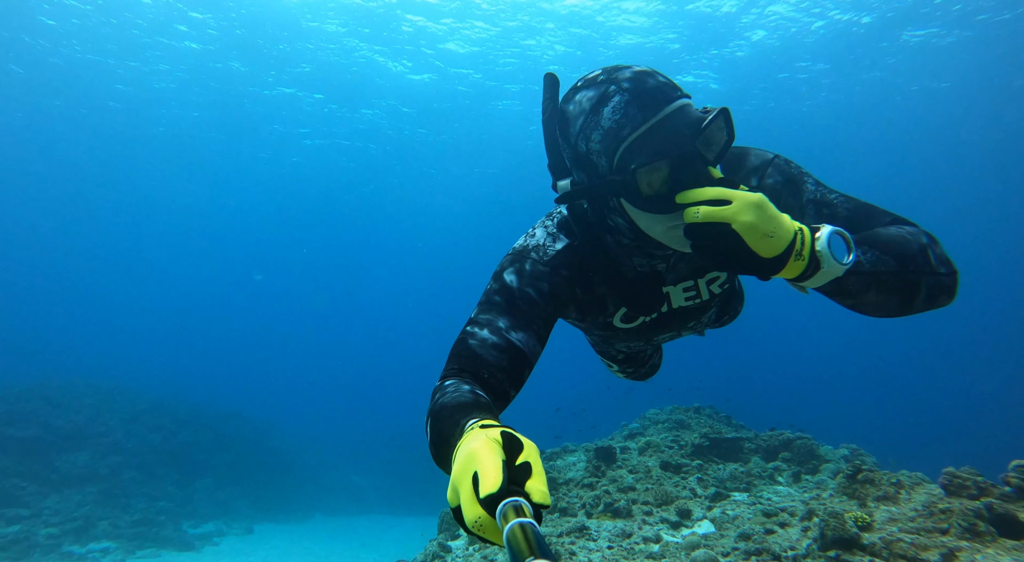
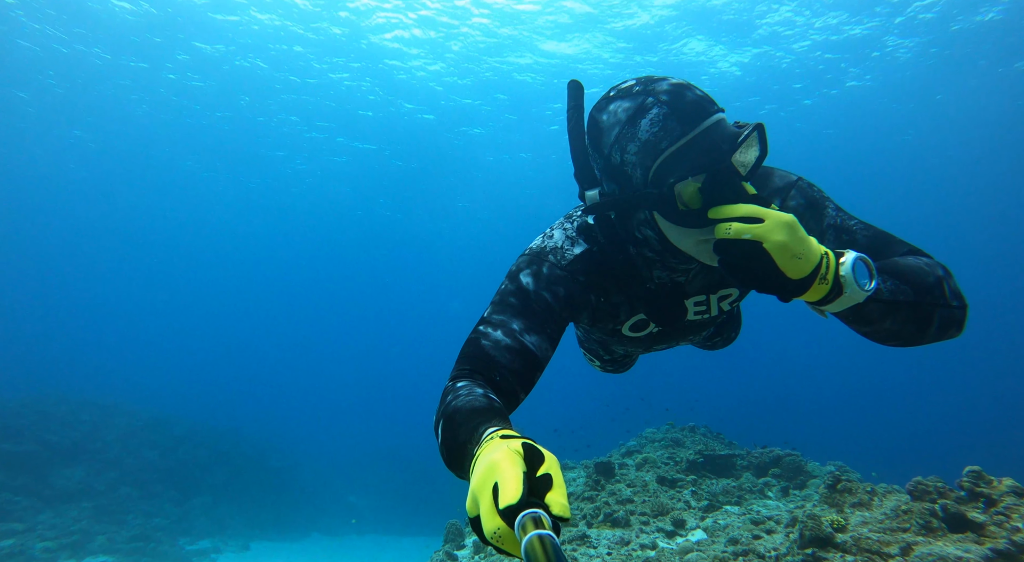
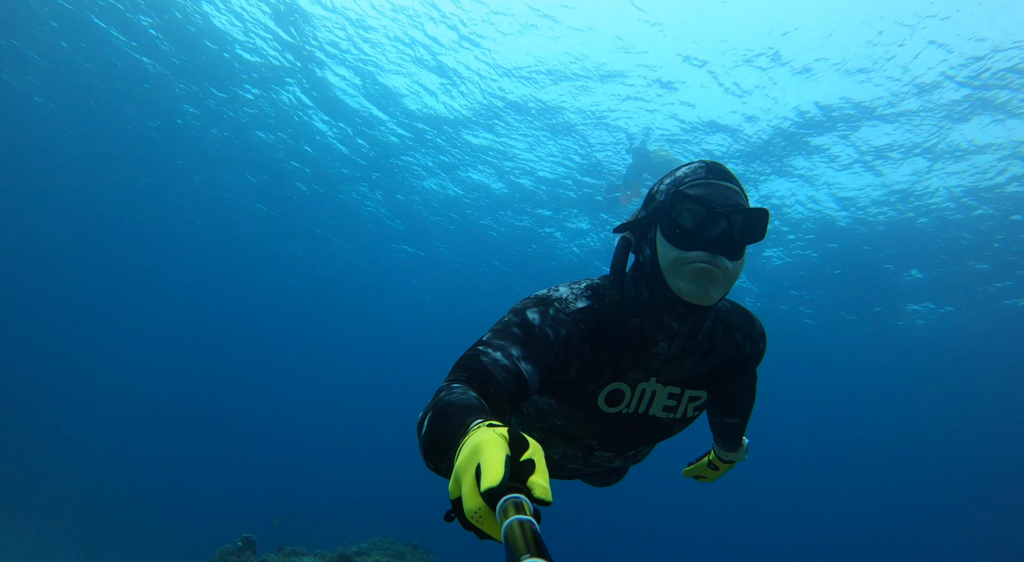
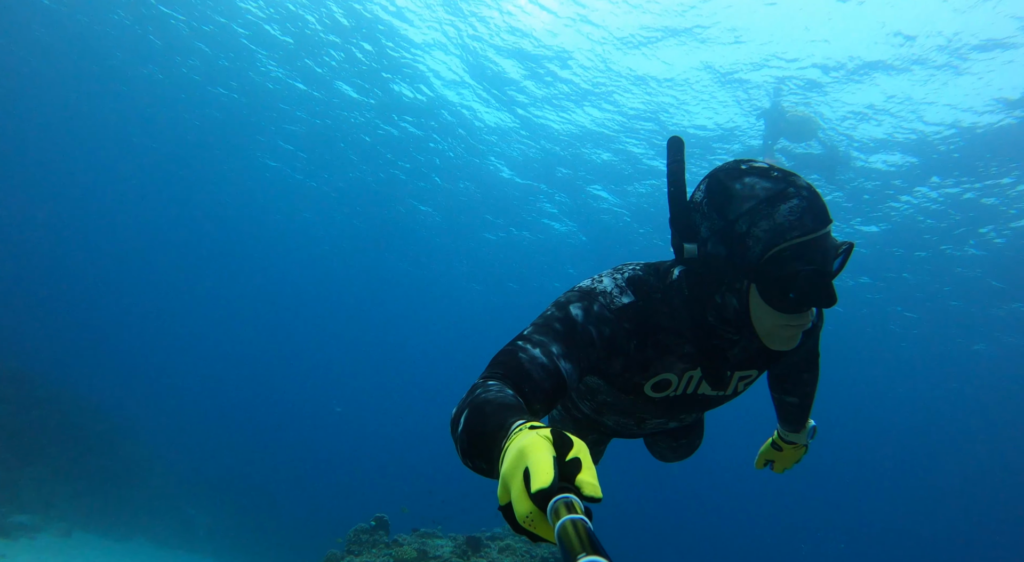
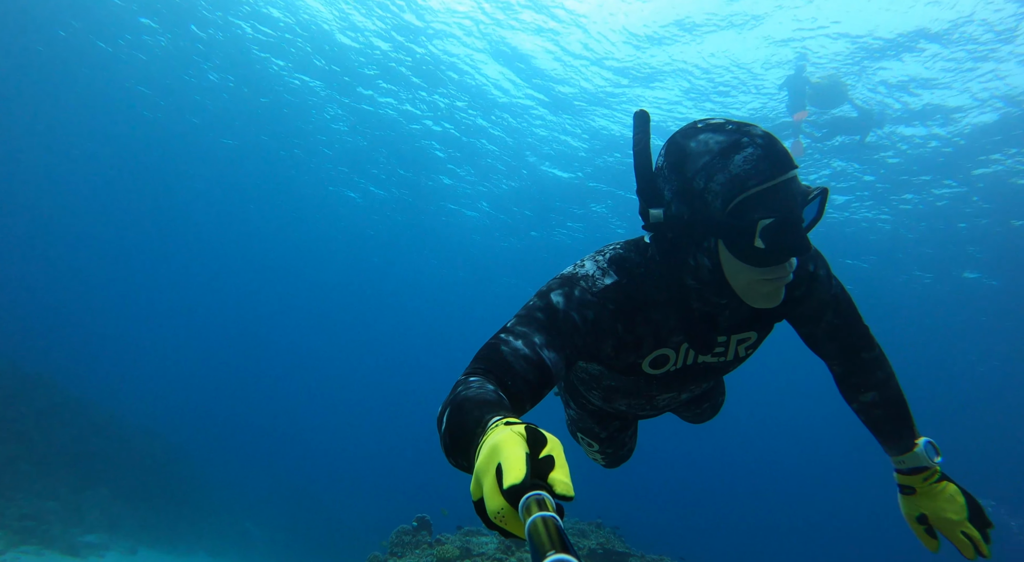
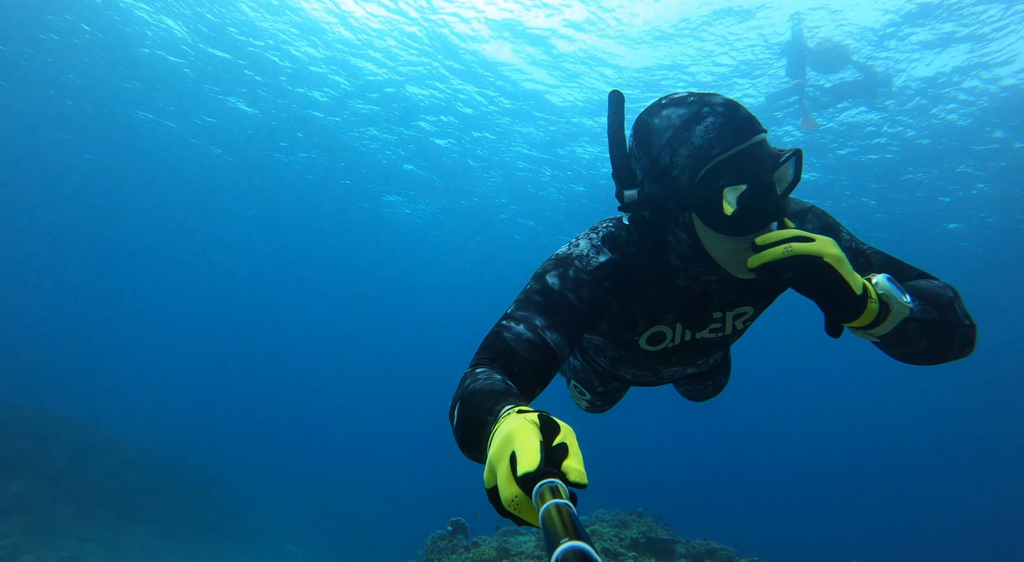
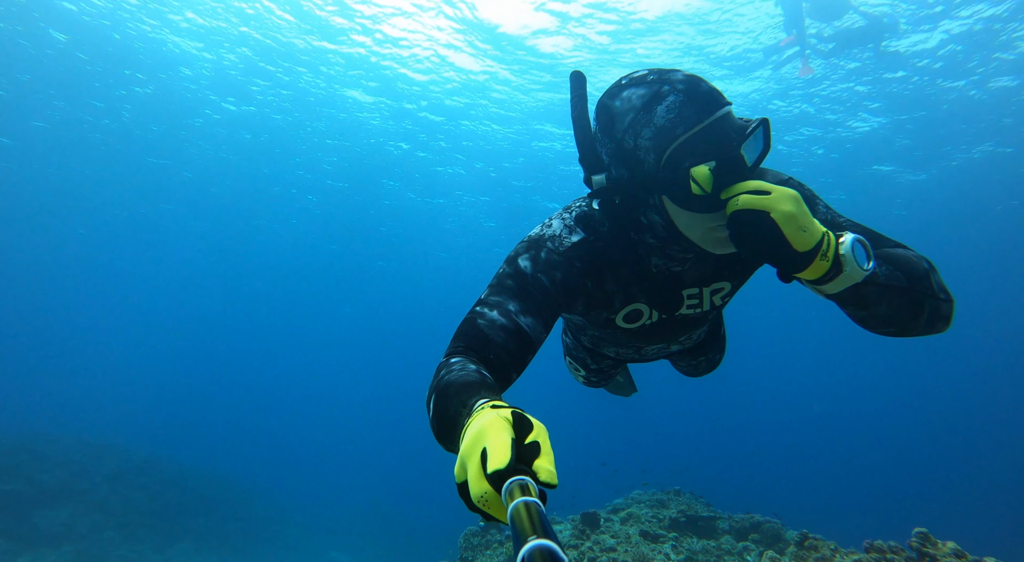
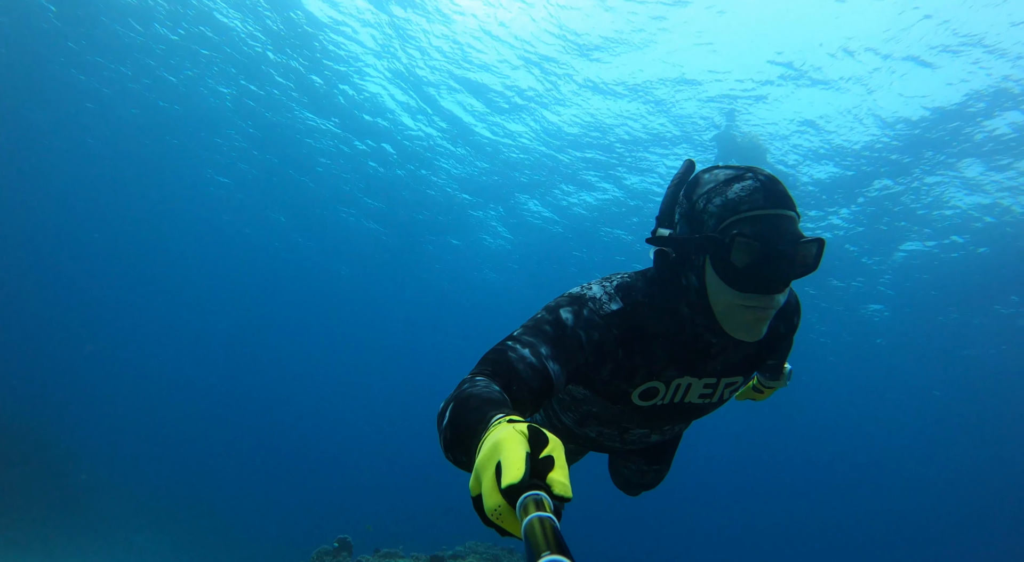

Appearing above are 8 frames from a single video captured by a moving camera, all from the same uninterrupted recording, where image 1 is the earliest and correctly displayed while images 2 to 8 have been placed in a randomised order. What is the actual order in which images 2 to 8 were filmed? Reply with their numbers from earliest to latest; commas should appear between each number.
2, 7, 6, 5, 4, 8, 3
